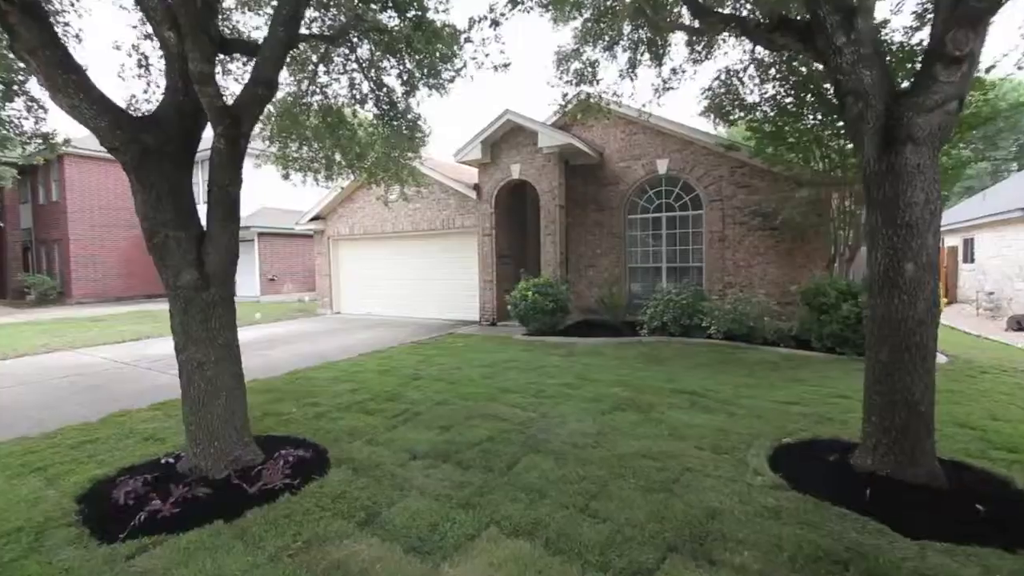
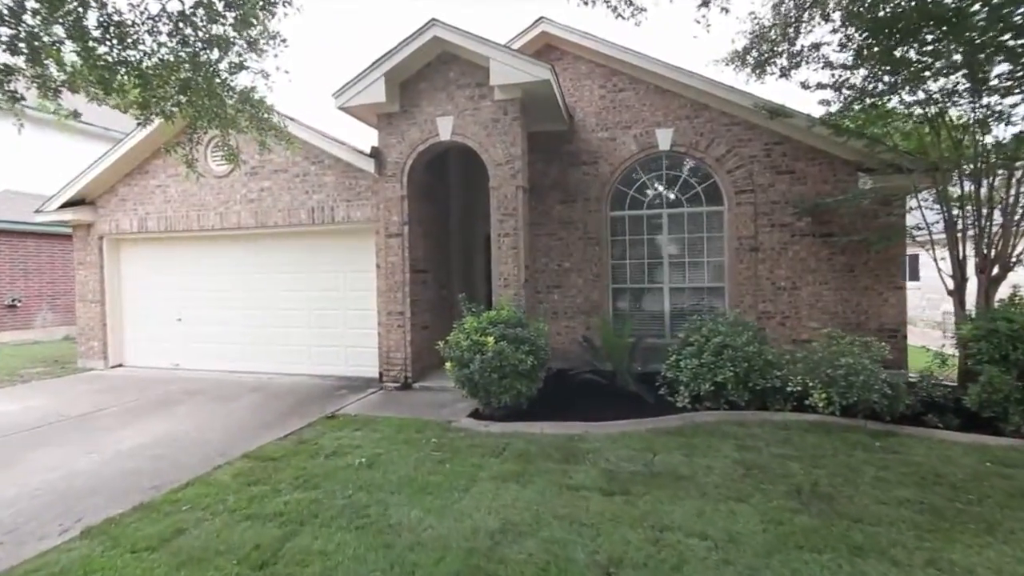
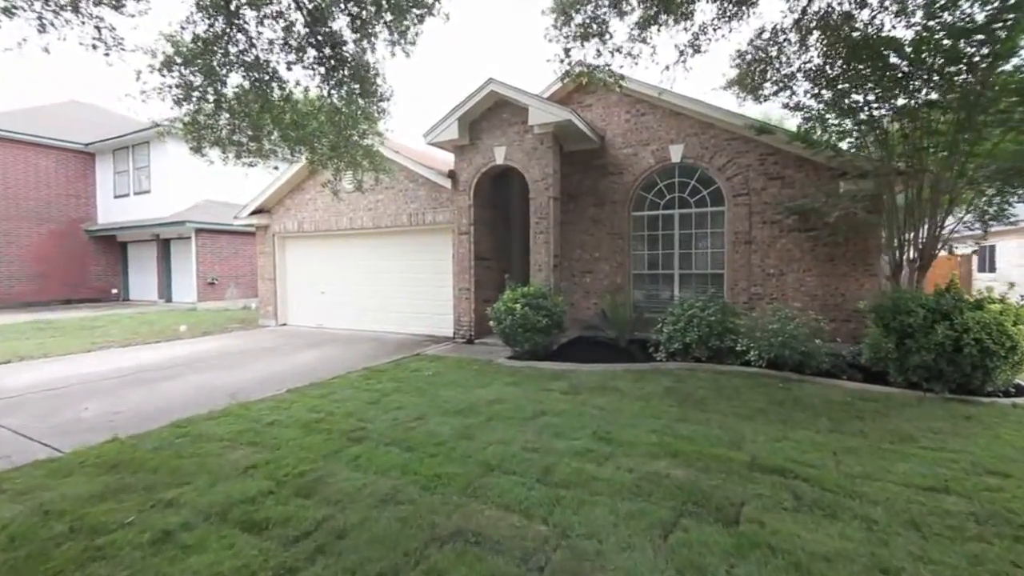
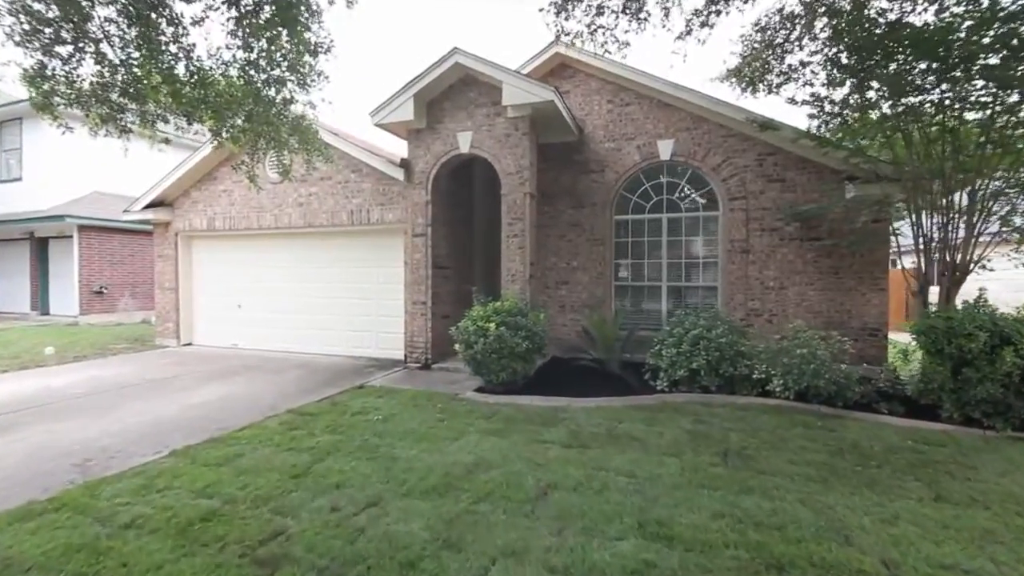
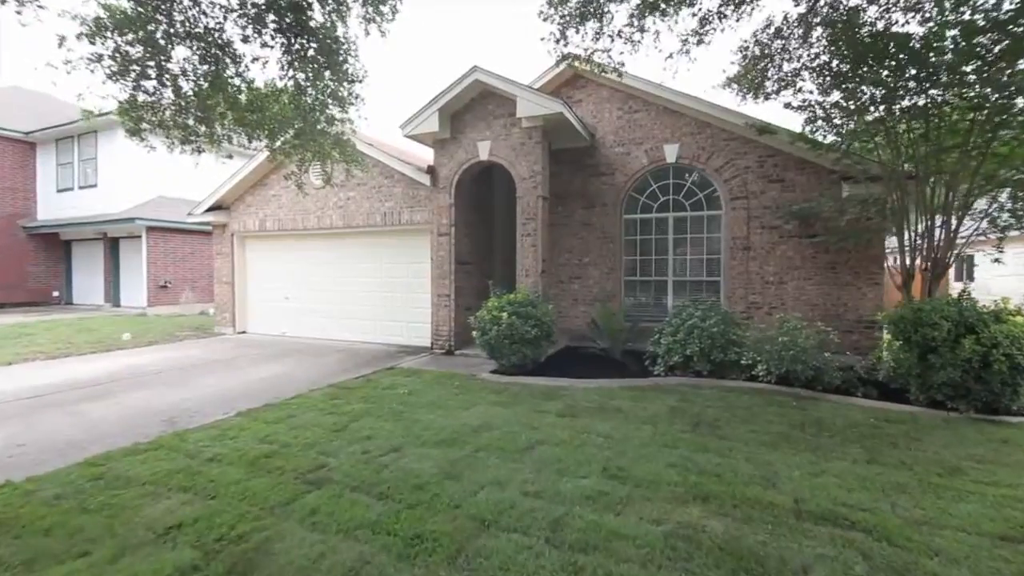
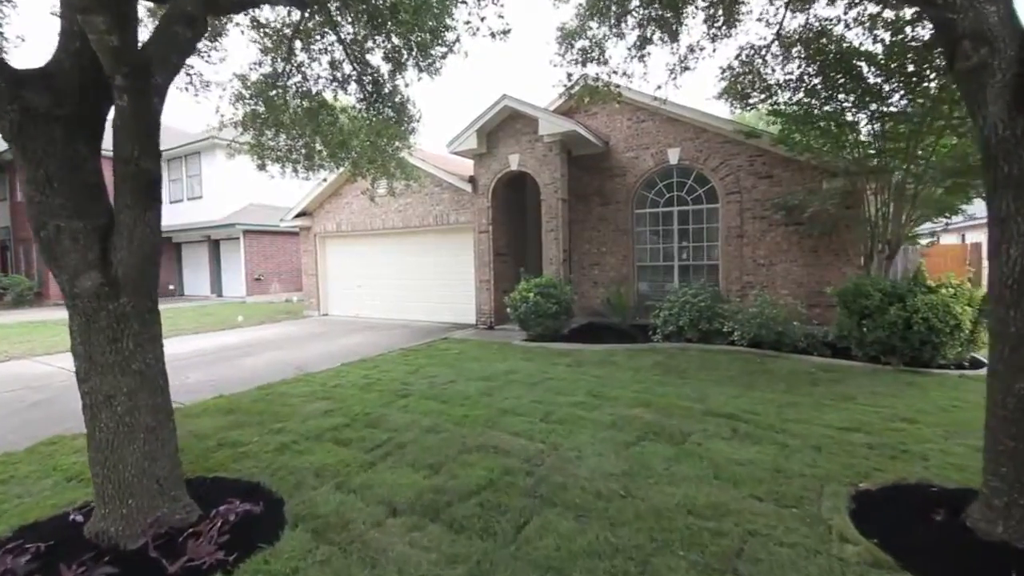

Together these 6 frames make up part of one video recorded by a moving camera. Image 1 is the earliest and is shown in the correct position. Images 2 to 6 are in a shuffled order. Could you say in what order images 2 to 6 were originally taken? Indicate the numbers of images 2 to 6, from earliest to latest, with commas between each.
6, 3, 5, 4, 2
